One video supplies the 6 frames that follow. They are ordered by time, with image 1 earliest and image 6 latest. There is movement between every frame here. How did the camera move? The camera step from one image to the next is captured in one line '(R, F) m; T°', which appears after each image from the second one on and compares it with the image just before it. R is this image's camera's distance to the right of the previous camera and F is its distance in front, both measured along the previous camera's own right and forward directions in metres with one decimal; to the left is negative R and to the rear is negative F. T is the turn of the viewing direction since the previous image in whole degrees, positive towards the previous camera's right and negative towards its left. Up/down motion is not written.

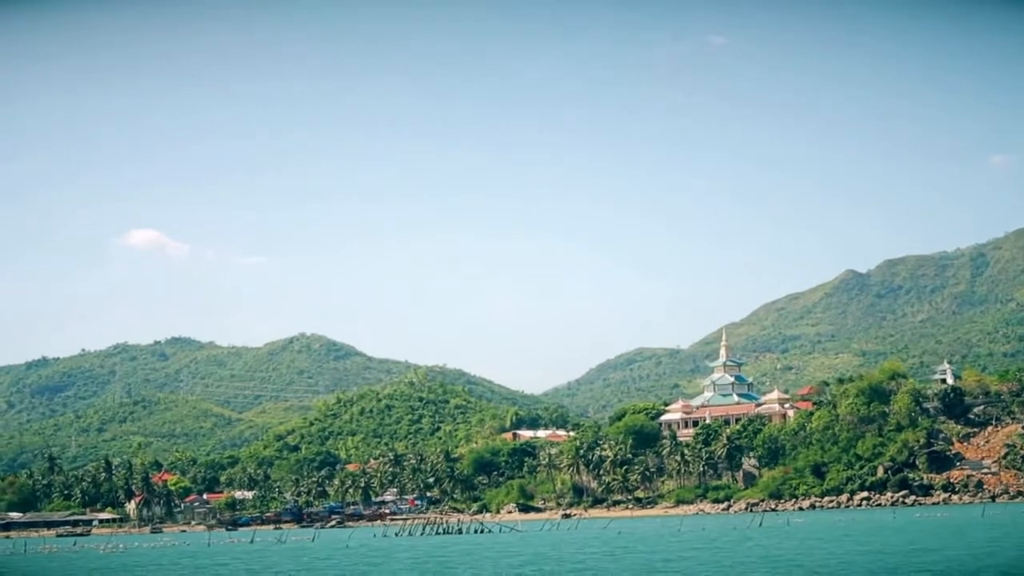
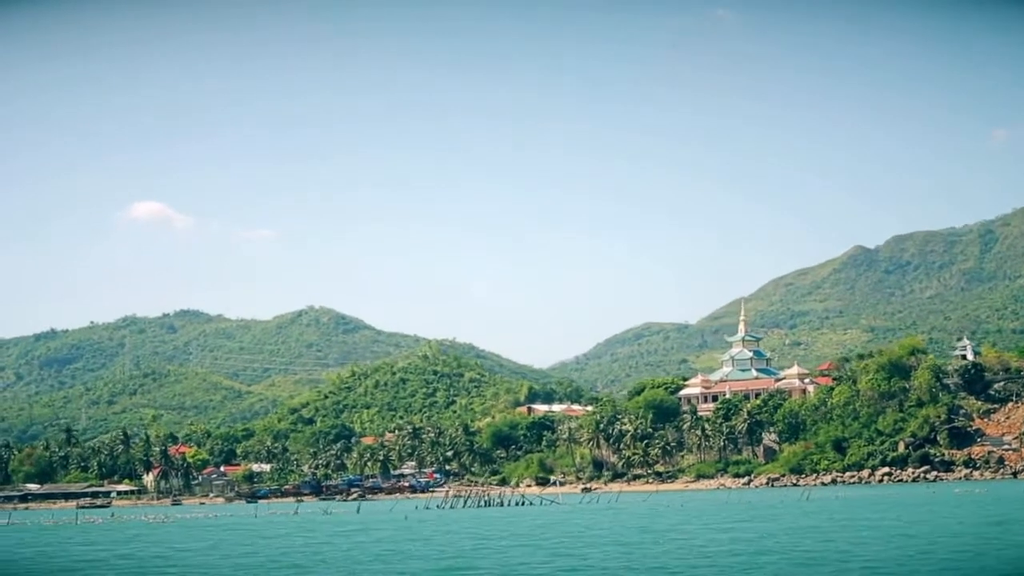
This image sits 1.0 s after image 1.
(-1.8, +0.2) m; 0°
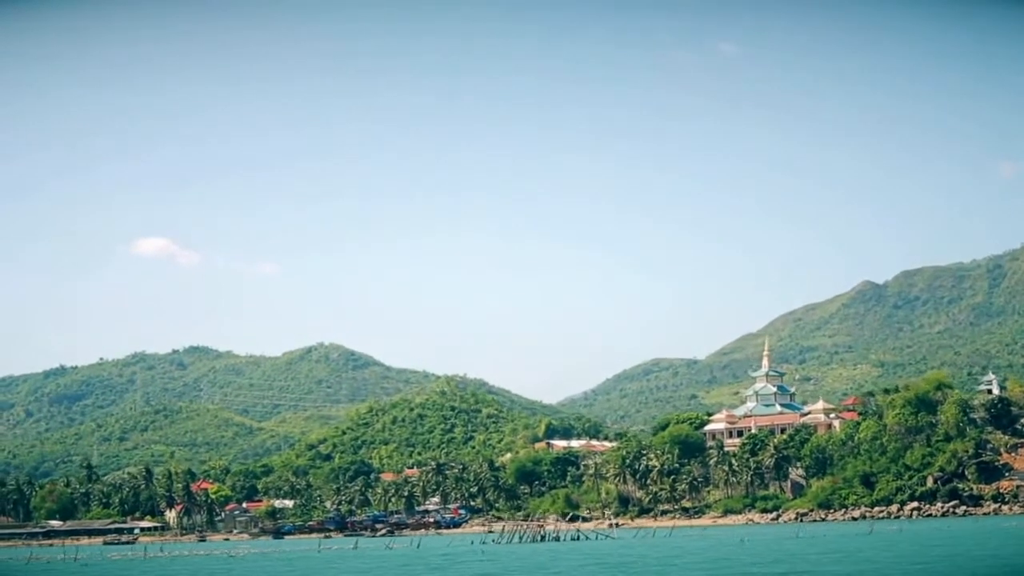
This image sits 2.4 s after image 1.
(-2.5, -0.7) m; 0°
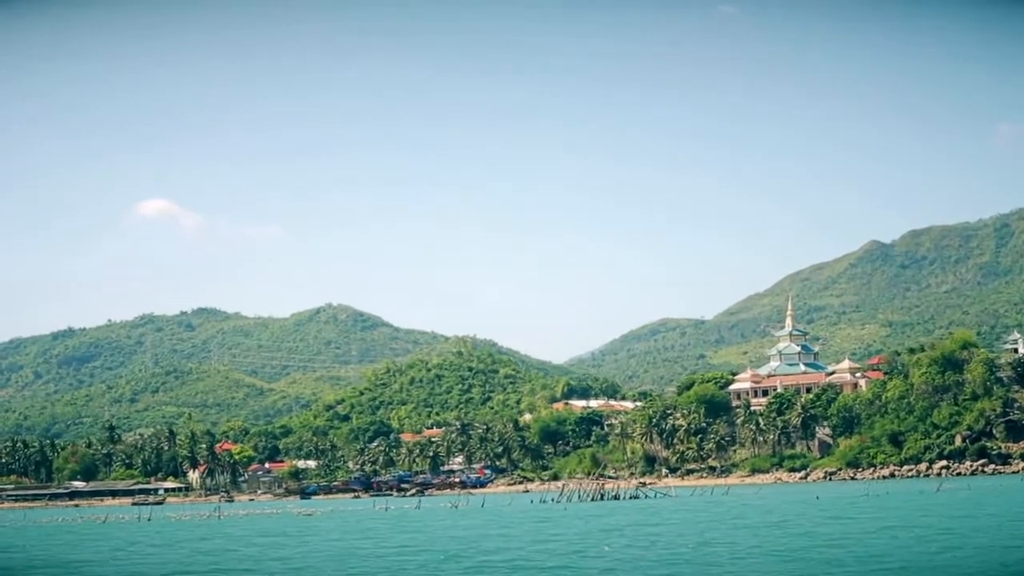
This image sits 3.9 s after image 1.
(-2.7, +0.3) m; 0°
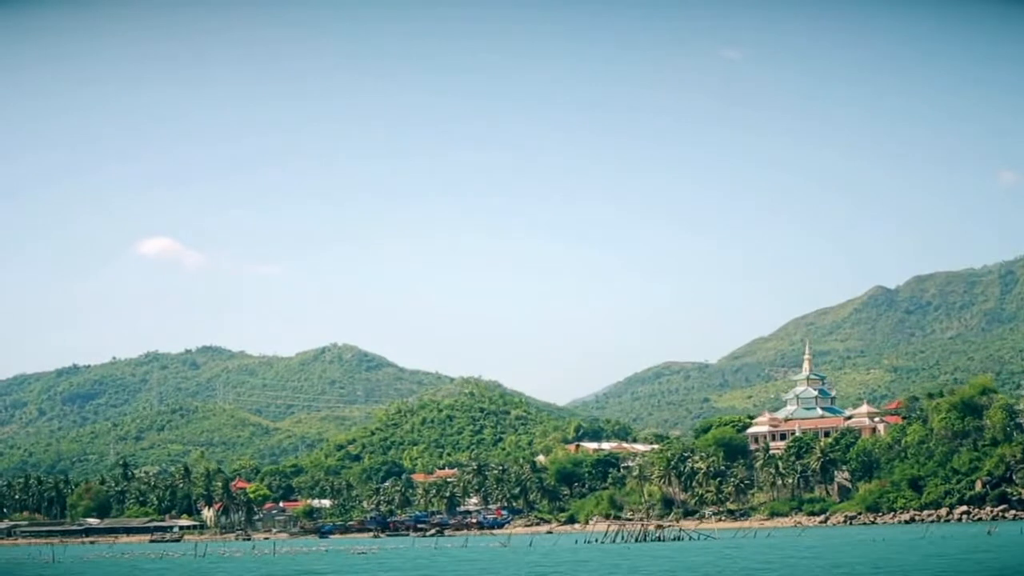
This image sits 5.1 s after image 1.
(-2.2, -0.7) m; 0°
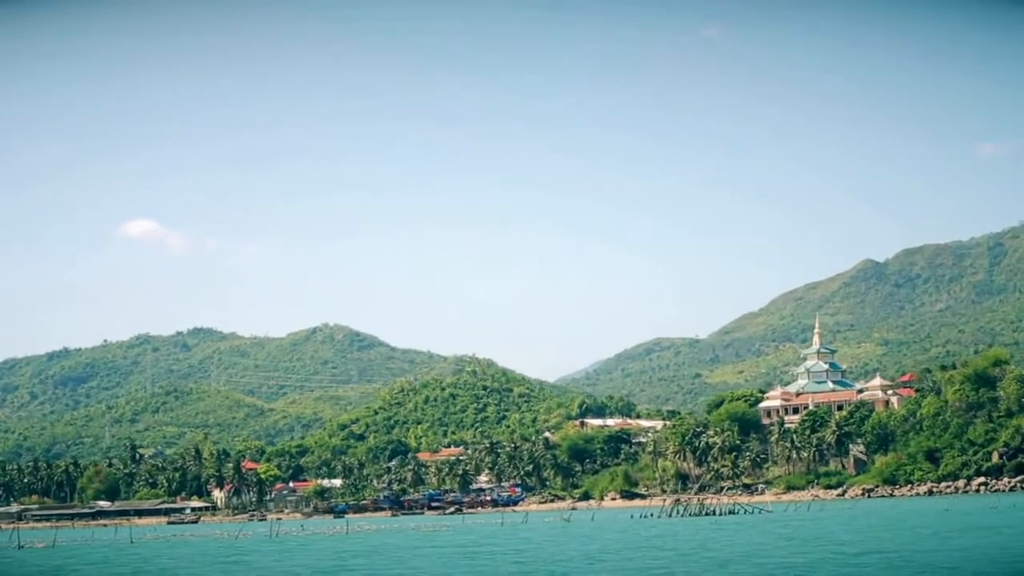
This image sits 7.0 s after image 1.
(-3.3, +0.3) m; +1°
